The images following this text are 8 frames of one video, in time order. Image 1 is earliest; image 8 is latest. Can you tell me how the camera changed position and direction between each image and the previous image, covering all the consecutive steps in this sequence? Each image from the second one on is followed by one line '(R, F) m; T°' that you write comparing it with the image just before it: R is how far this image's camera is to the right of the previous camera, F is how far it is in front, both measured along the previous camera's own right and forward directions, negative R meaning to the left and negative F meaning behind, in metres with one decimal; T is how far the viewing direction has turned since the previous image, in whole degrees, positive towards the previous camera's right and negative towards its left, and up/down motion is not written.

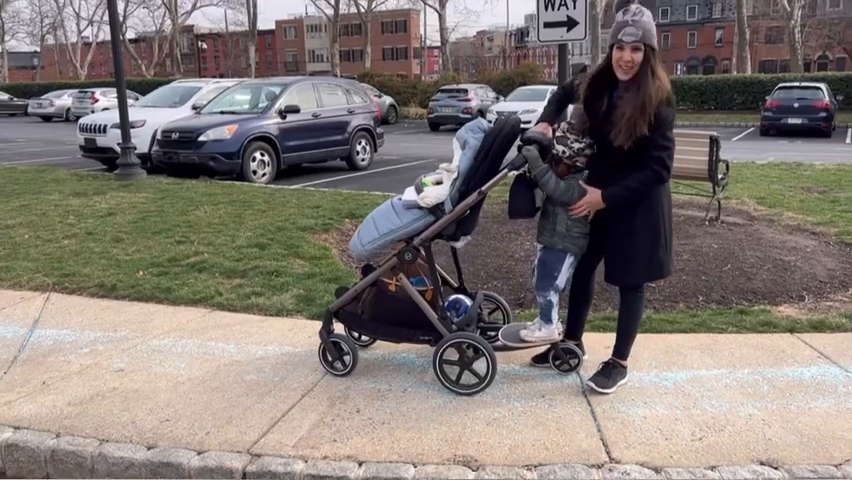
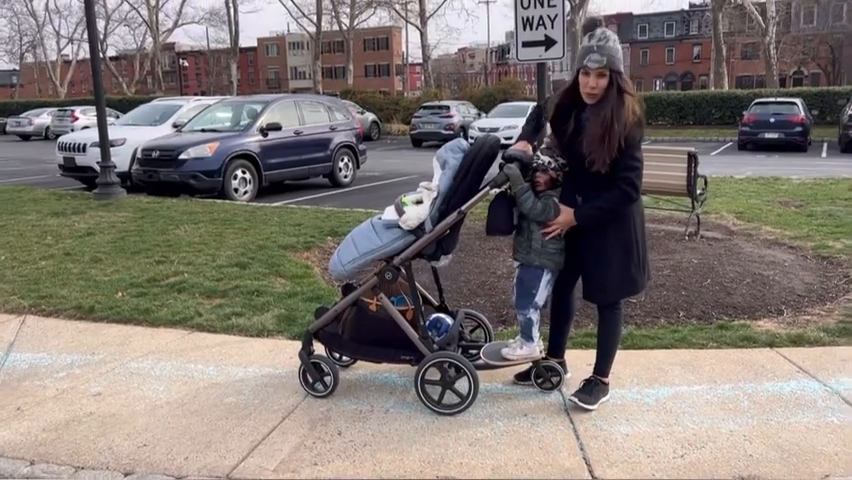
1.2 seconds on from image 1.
(0.0, 0.0) m; +1°
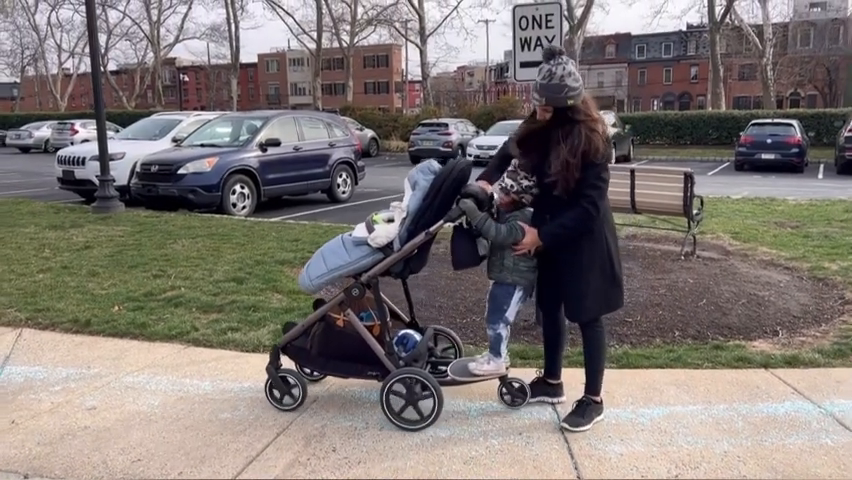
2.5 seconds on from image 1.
(0.0, 0.0) m; 0°
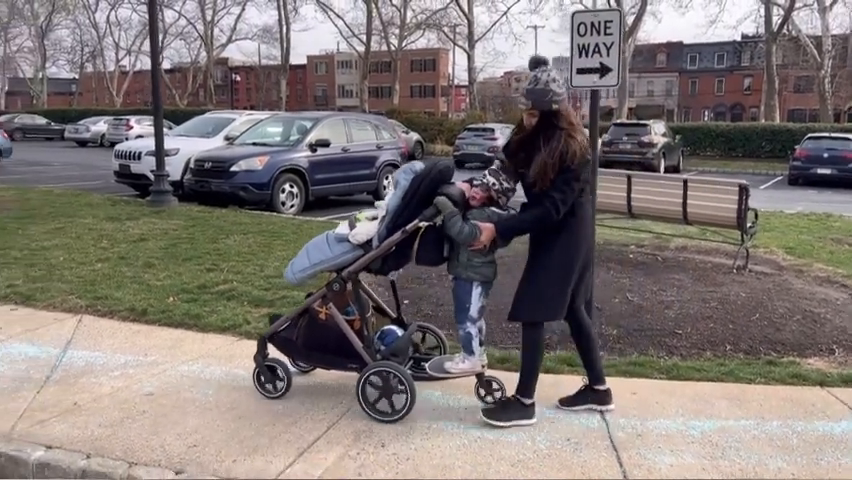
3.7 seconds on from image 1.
(-0.1, 0.0) m; -3°
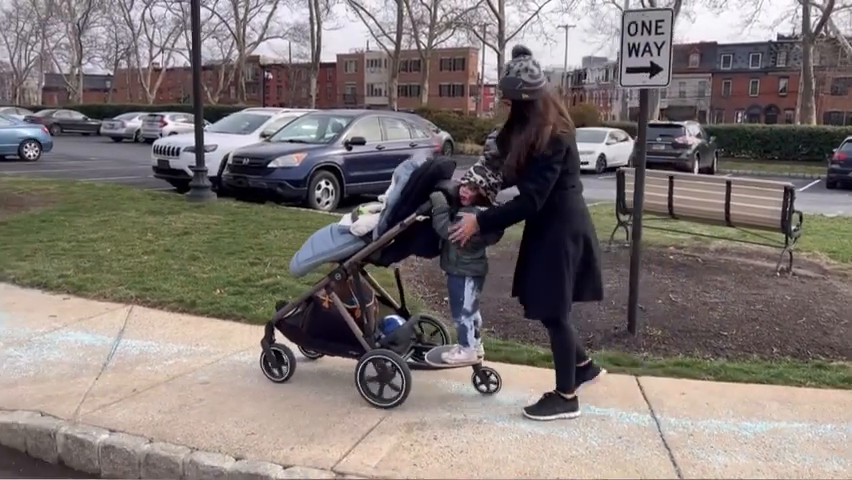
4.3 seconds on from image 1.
(-0.2, -0.1) m; -2°
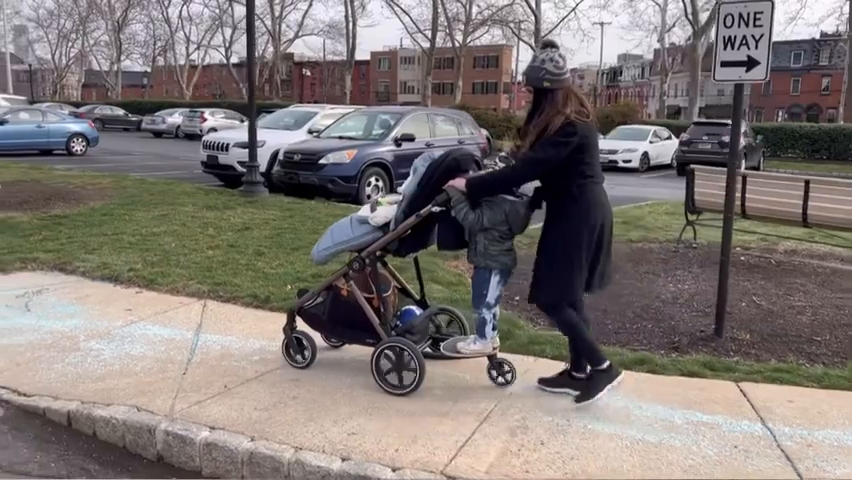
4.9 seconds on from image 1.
(-0.4, +0.1) m; -2°
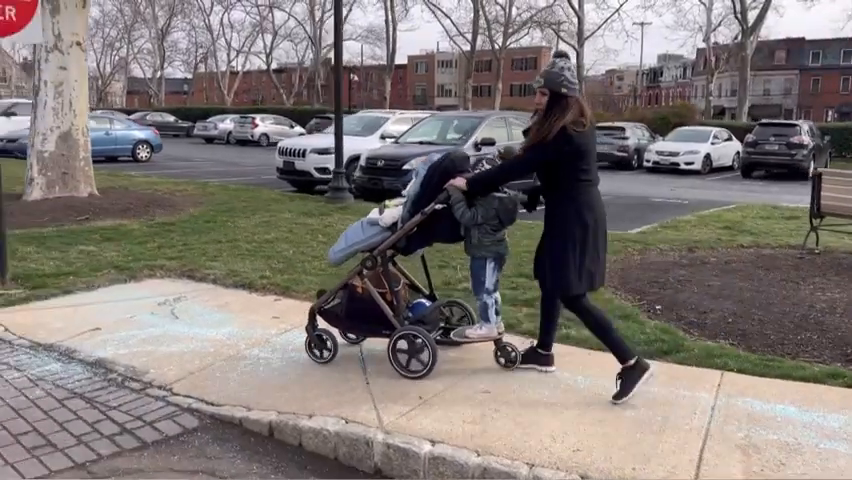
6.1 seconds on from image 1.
(-1.0, 0.0) m; -3°
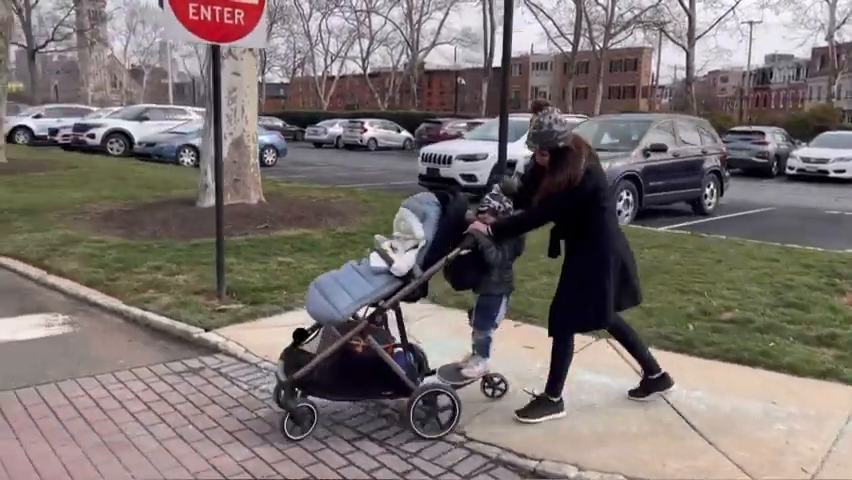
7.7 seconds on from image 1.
(-1.5, +0.5) m; -7°
